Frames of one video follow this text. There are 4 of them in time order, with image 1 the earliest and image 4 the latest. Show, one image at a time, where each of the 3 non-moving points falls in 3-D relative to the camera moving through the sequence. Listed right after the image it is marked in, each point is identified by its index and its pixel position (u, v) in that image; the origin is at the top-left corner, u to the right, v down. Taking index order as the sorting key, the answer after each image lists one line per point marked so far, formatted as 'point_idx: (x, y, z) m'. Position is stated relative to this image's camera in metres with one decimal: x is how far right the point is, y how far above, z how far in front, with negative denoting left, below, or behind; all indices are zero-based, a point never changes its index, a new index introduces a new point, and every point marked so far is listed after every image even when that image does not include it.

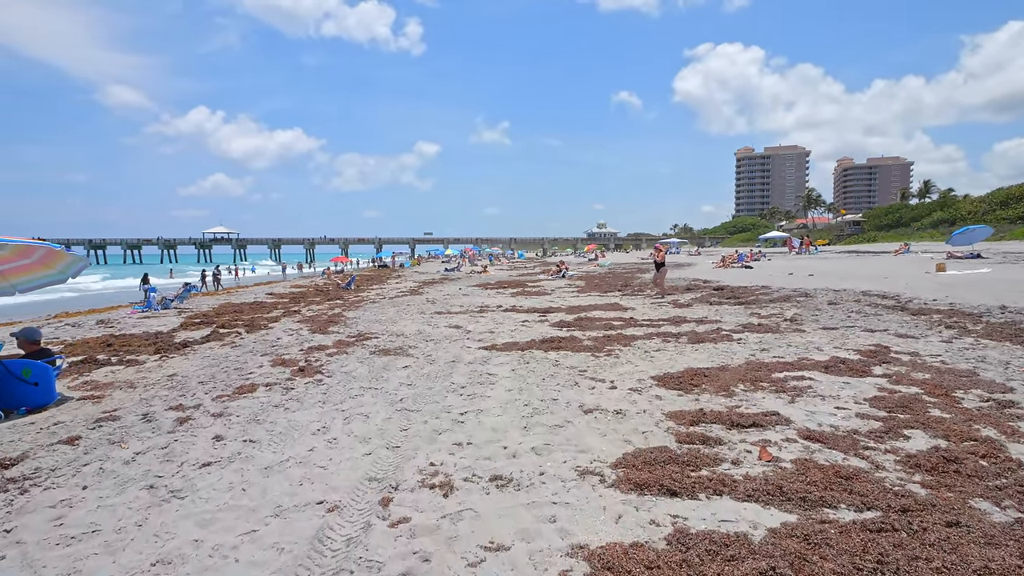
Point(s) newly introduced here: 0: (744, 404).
0: (+3.0, -1.5, +7.3) m
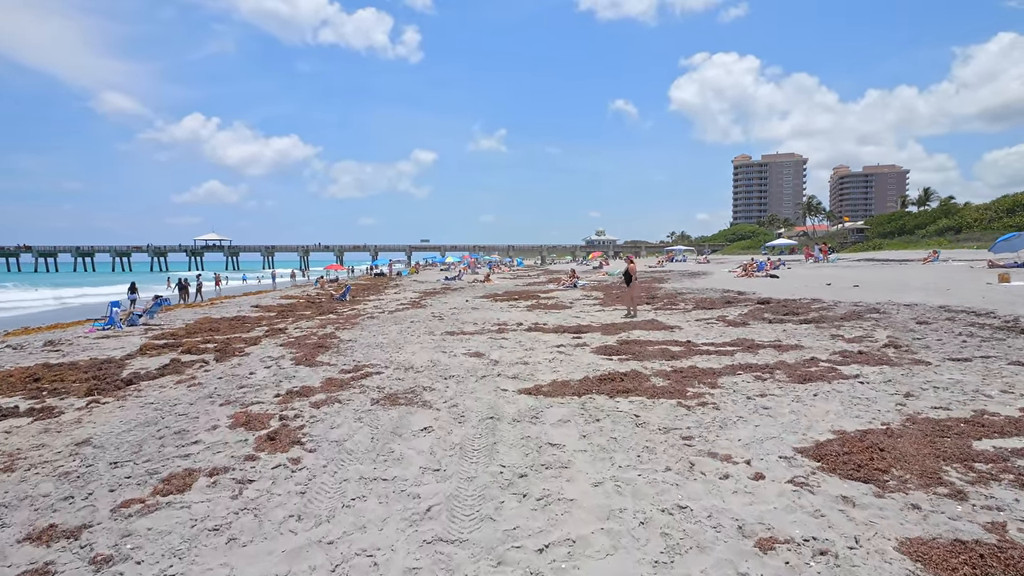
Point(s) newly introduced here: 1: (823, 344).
0: (+3.8, -1.8, +4.3) m
1: (+7.0, -1.2, +12.7) m
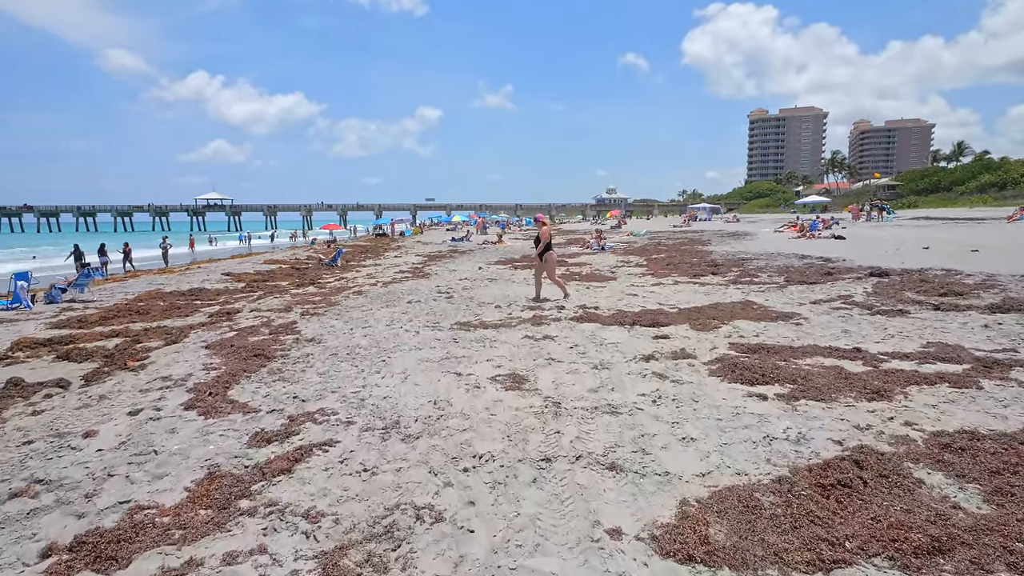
0: (+4.5, -2.0, -0.8) m
1: (+7.8, -0.9, +7.4) m
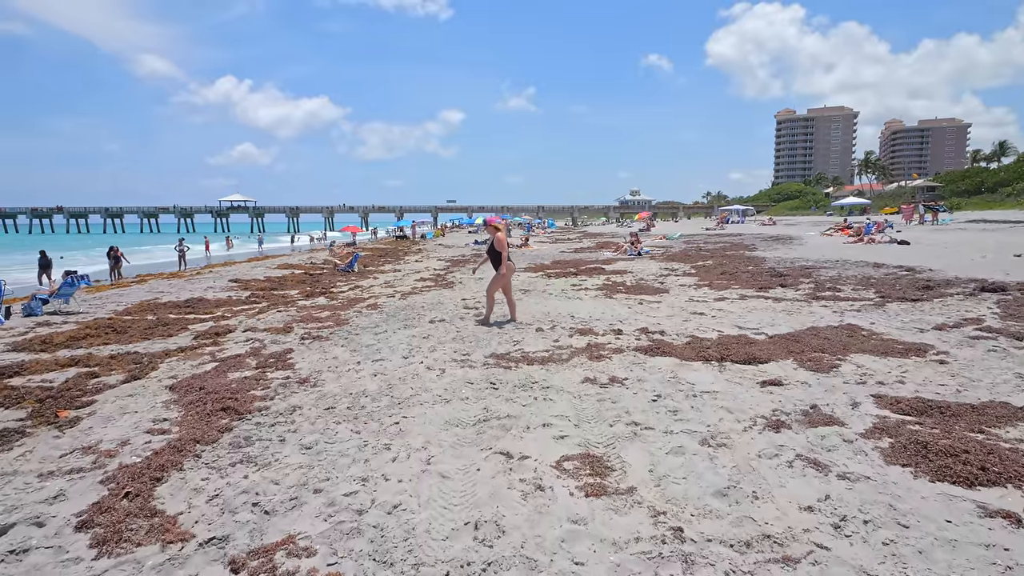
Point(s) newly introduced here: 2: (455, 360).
0: (+4.8, -2.4, -3.4) m
1: (+8.4, -1.3, +4.8) m
2: (-0.8, -1.0, +8.2) m
